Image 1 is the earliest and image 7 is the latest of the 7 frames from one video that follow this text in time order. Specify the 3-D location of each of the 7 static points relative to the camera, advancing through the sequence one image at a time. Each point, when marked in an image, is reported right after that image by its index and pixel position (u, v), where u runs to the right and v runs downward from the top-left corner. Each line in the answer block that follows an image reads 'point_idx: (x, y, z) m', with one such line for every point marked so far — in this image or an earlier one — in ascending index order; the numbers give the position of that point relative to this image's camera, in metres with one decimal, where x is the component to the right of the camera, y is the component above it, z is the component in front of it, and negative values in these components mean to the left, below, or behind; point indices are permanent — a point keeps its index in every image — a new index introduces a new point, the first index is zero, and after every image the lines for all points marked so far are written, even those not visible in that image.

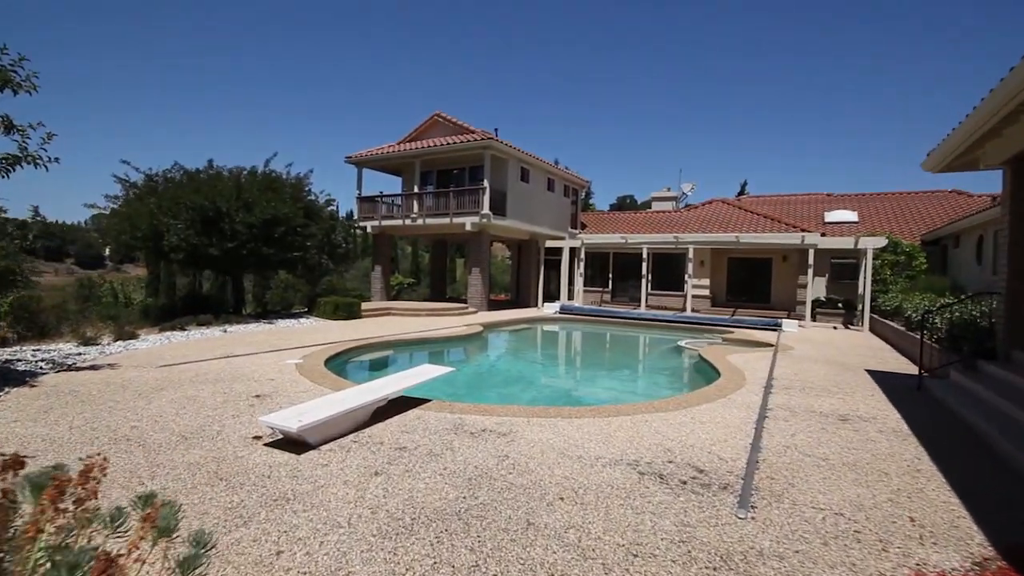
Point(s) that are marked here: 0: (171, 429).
0: (-3.4, -1.4, +4.7) m
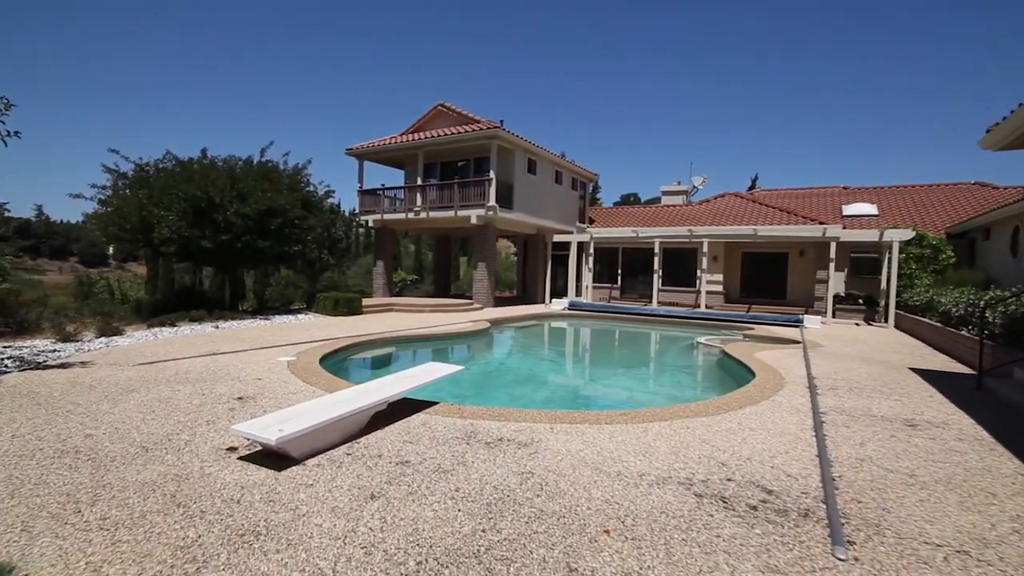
0: (-3.2, -1.3, +4.0) m
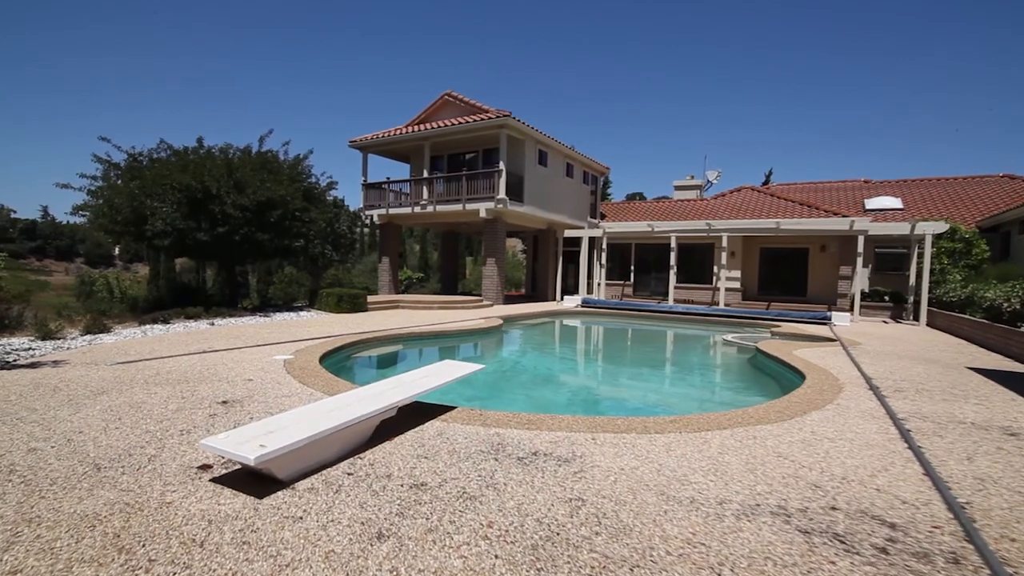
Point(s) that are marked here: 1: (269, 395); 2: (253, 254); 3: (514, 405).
0: (-2.9, -1.1, +3.3) m
1: (-2.4, -1.1, +4.7) m
2: (-7.6, +1.0, +14.1) m
3: (0.0, -2.0, +7.8) m
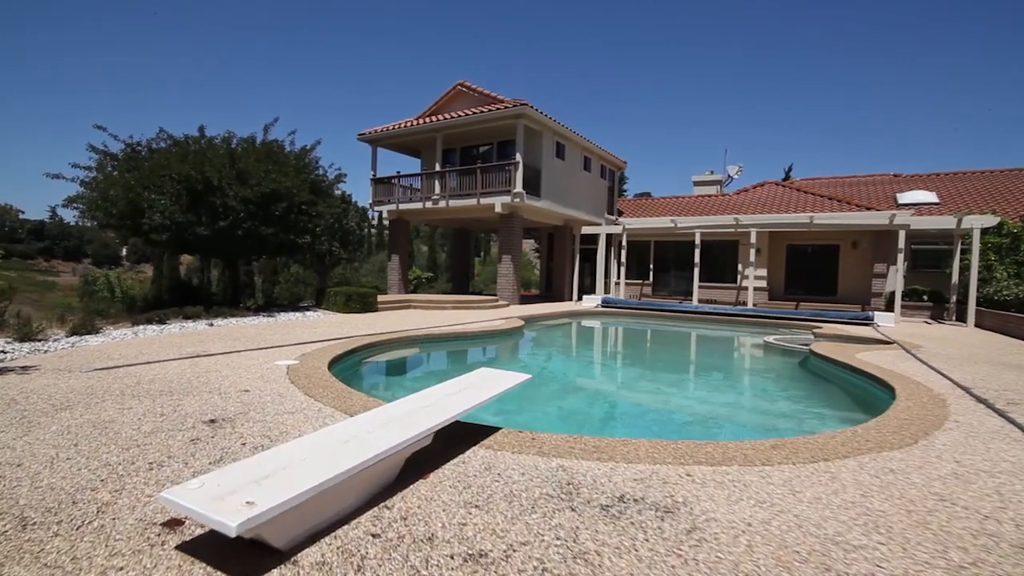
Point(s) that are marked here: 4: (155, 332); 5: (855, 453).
0: (-2.5, -1.1, +2.4) m
1: (-2.0, -1.0, +3.8) m
2: (-7.1, +1.0, +13.3) m
3: (+0.5, -1.9, +6.9) m
4: (-6.7, -0.8, +9.0) m
5: (+2.4, -1.2, +3.4) m
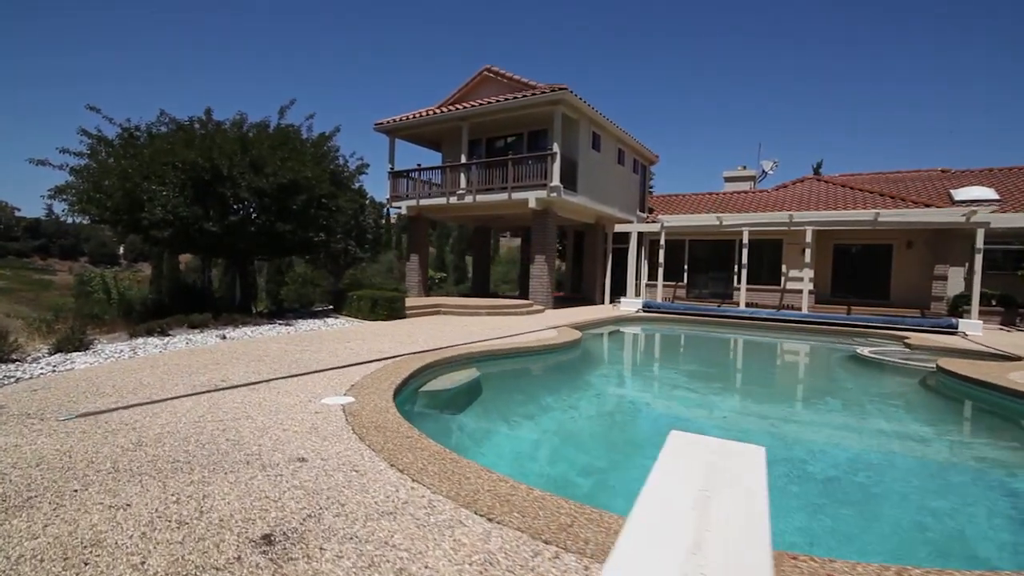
0: (-1.3, -1.2, +0.9) m
1: (-0.8, -1.1, +2.4) m
2: (-6.0, +1.0, +11.8) m
3: (+1.7, -2.0, +5.5) m
4: (-5.6, -0.9, +7.6) m
5: (+3.6, -1.3, +2.0) m
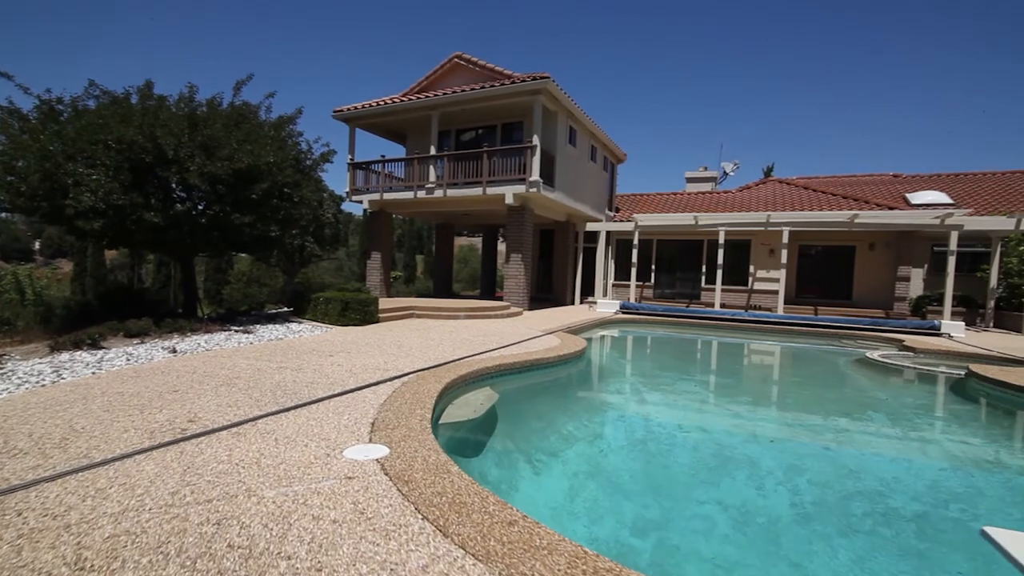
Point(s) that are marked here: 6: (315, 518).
0: (-0.4, -1.2, -0.2) m
1: (0.0, -1.2, +1.3) m
2: (-6.1, +0.9, +10.1) m
3: (+2.1, -2.1, +4.6) m
4: (-5.3, -1.0, +6.0) m
5: (+4.4, -1.4, +1.4) m
6: (-1.0, -1.1, +2.4) m
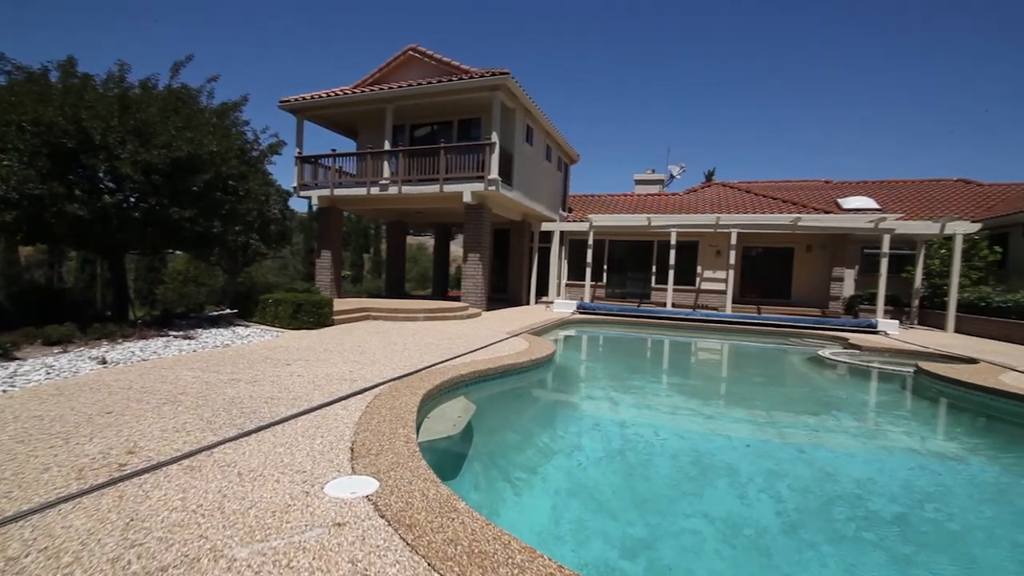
0: (0.0, -1.3, -0.5) m
1: (+0.2, -1.2, +1.0) m
2: (-6.7, +0.9, +9.1) m
3: (+2.0, -2.1, +4.5) m
4: (-5.5, -1.0, +5.1) m
5: (+4.6, -1.4, +1.5) m
6: (-0.8, -1.1, +1.9) m
